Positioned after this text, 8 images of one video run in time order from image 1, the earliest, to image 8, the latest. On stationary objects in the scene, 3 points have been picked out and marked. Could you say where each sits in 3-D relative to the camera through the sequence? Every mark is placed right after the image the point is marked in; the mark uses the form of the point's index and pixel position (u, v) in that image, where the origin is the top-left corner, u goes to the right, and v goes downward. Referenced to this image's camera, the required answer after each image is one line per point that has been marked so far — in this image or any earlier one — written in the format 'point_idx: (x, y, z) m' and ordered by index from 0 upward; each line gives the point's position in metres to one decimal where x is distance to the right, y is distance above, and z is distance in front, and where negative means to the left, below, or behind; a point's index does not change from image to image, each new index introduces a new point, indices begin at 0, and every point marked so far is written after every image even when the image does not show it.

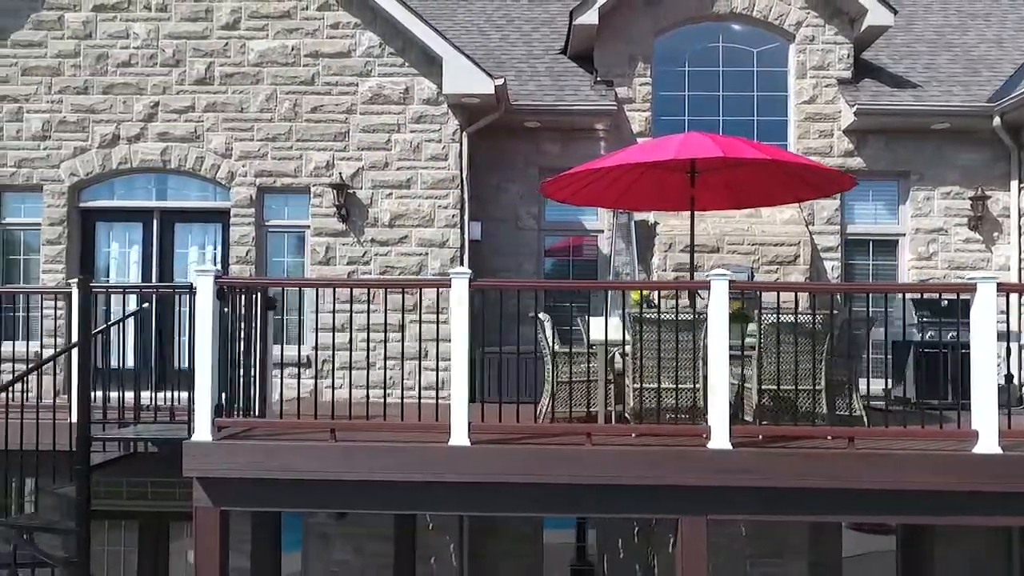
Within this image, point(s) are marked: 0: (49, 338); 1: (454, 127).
0: (-4.4, -0.5, +8.0) m
1: (-0.5, +1.5, +7.8) m
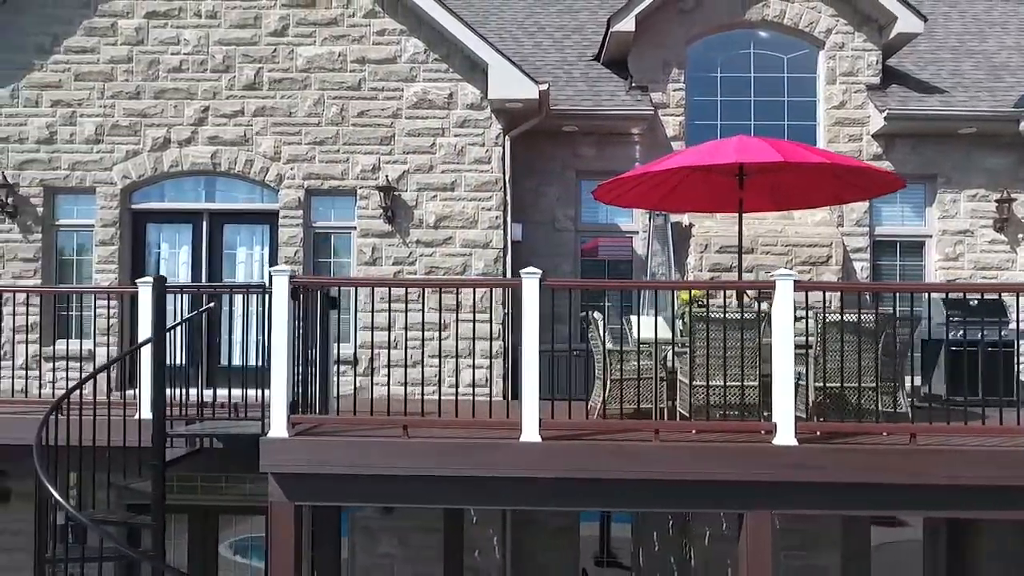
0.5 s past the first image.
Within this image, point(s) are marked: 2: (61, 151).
0: (-4.0, -0.5, +8.3) m
1: (-0.1, +1.5, +8.1) m
2: (-4.4, +1.4, +8.2) m
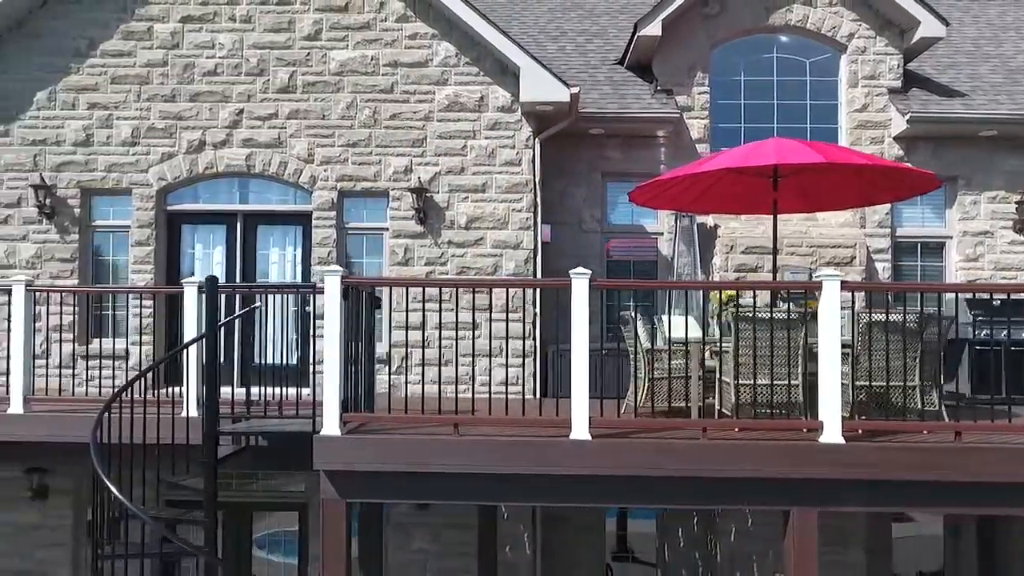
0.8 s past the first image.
0: (-3.7, -0.5, +8.4) m
1: (+0.1, +1.5, +8.2) m
2: (-4.1, +1.4, +8.4) m
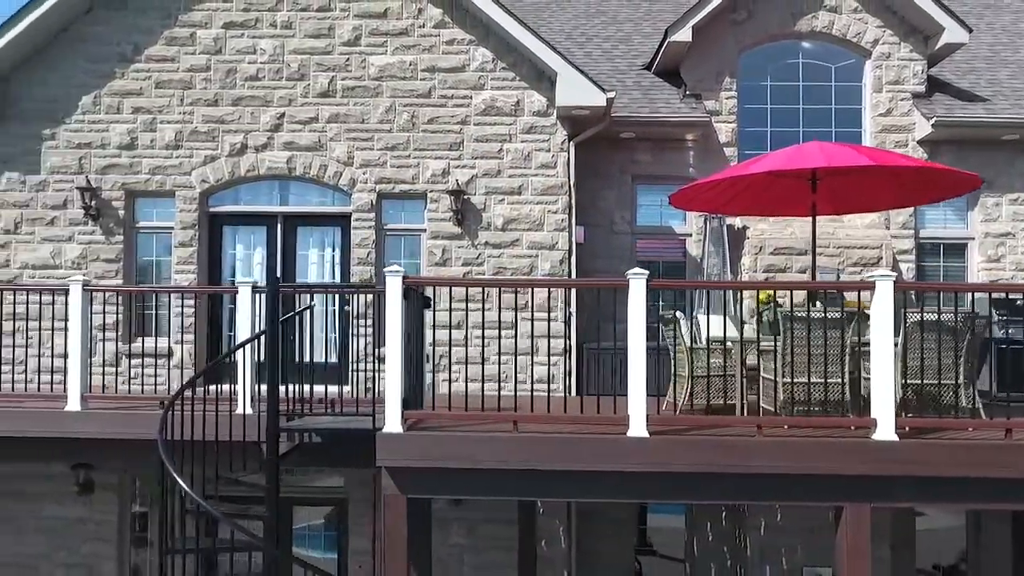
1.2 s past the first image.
0: (-3.4, -0.5, +8.6) m
1: (+0.5, +1.5, +8.4) m
2: (-3.8, +1.4, +8.6) m
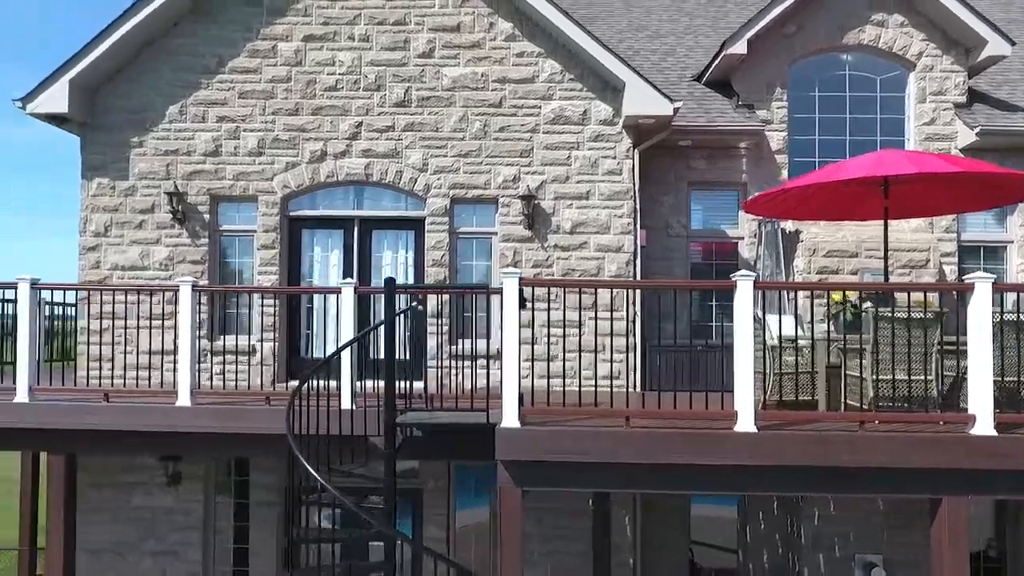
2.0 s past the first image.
0: (-2.7, -0.5, +9.0) m
1: (+1.2, +1.5, +8.8) m
2: (-3.1, +1.3, +9.0) m
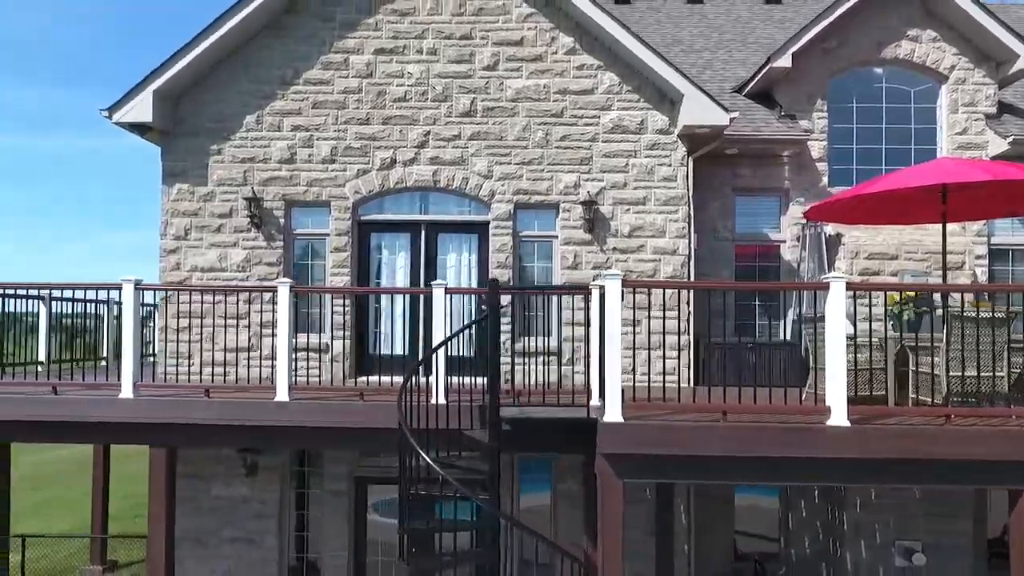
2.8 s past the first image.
0: (-2.0, -0.5, +9.4) m
1: (+1.9, +1.5, +9.4) m
2: (-2.4, +1.3, +9.4) m
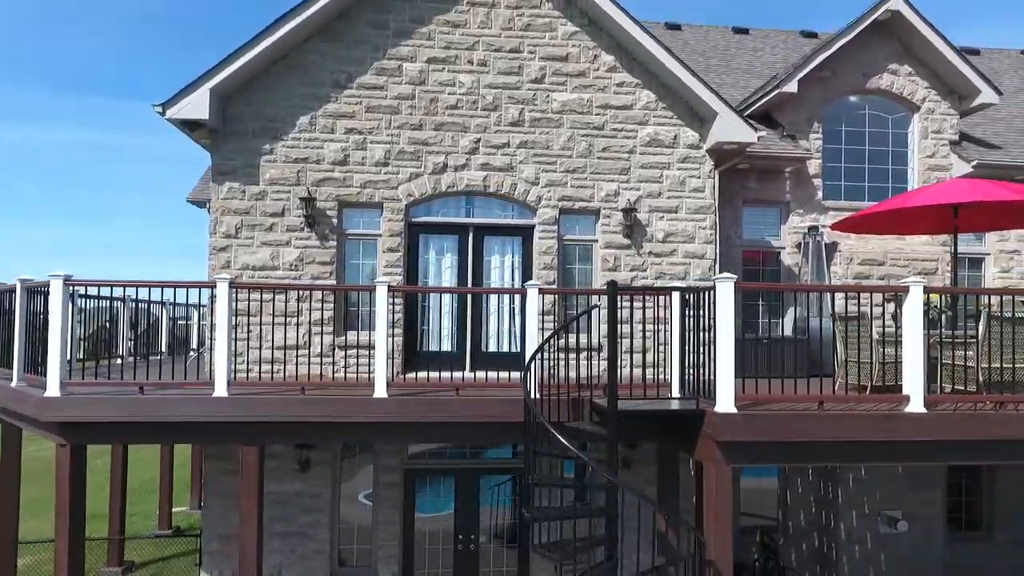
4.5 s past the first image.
0: (-1.4, -0.5, +9.7) m
1: (+2.4, +1.5, +10.3) m
2: (-1.8, +1.3, +9.6) m
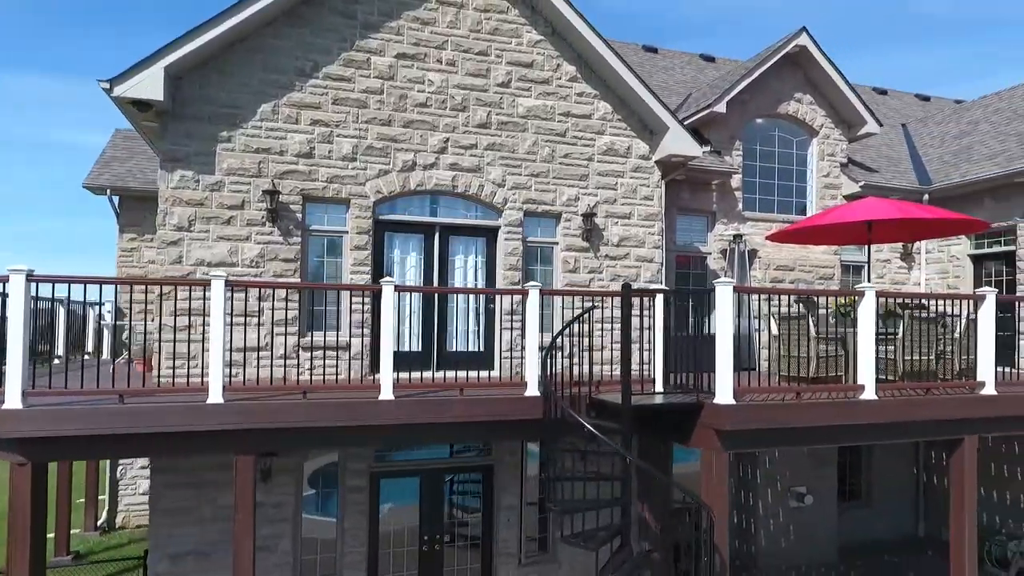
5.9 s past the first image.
0: (-1.7, -0.5, +9.4) m
1: (+1.9, +1.4, +10.9) m
2: (-2.1, +1.4, +9.3) m
